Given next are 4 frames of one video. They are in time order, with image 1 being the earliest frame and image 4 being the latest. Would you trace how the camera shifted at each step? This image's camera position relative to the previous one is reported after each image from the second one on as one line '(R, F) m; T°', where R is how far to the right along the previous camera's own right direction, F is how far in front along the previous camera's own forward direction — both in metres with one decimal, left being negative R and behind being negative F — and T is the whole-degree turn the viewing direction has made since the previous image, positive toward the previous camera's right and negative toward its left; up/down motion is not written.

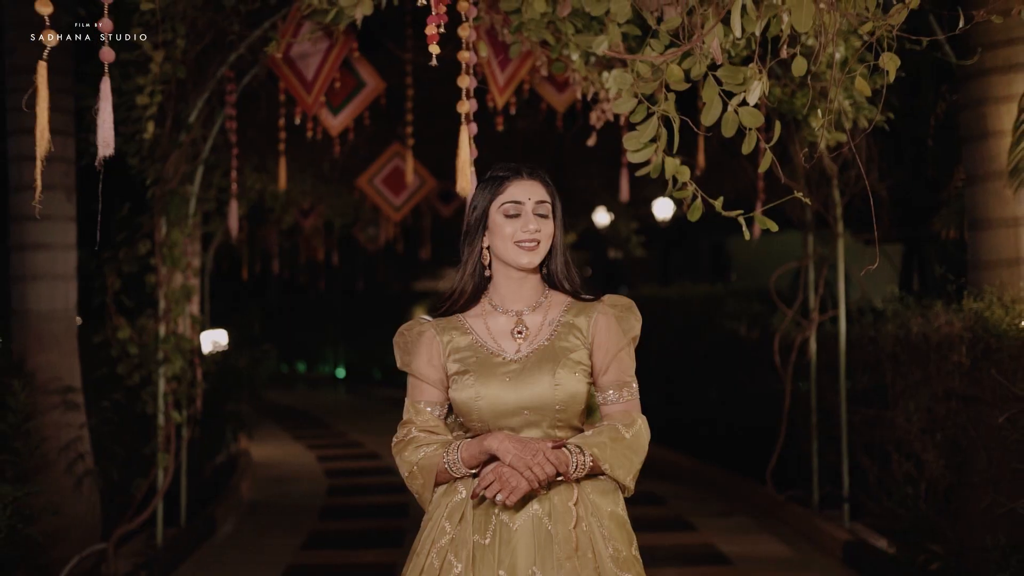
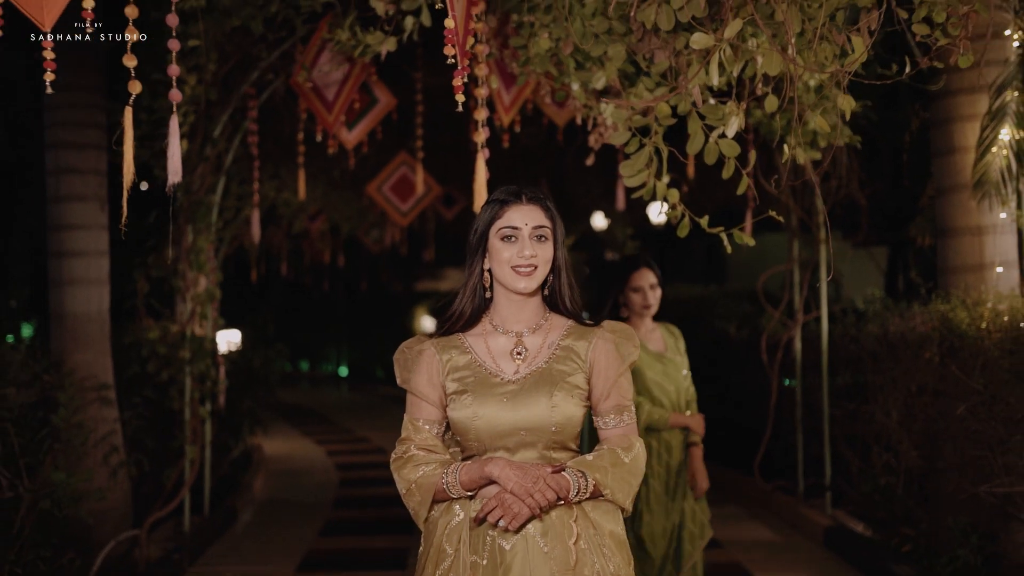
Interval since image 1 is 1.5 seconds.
(-0.1, -0.6) m; 0°
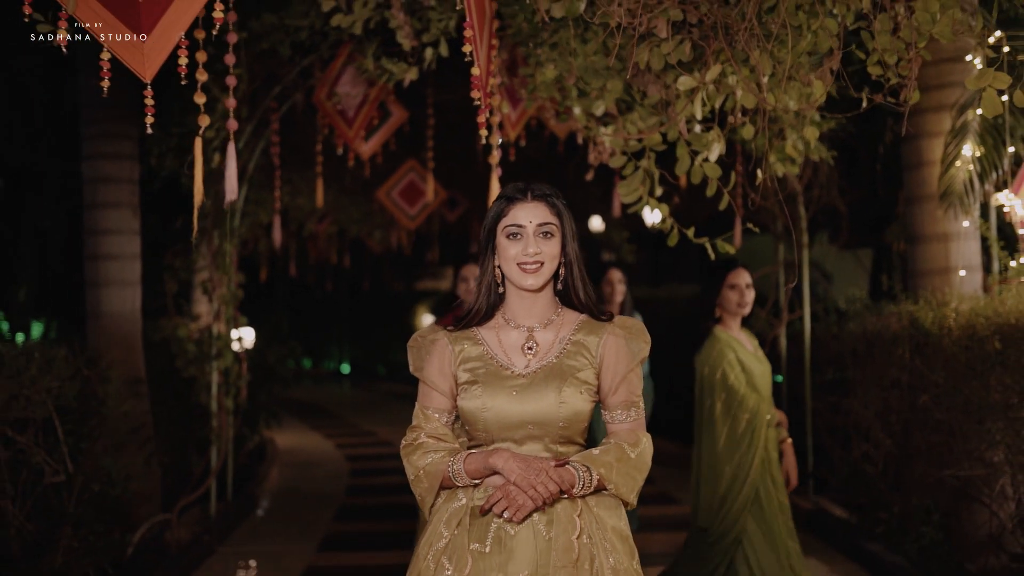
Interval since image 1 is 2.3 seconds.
(-0.1, -0.7) m; 0°
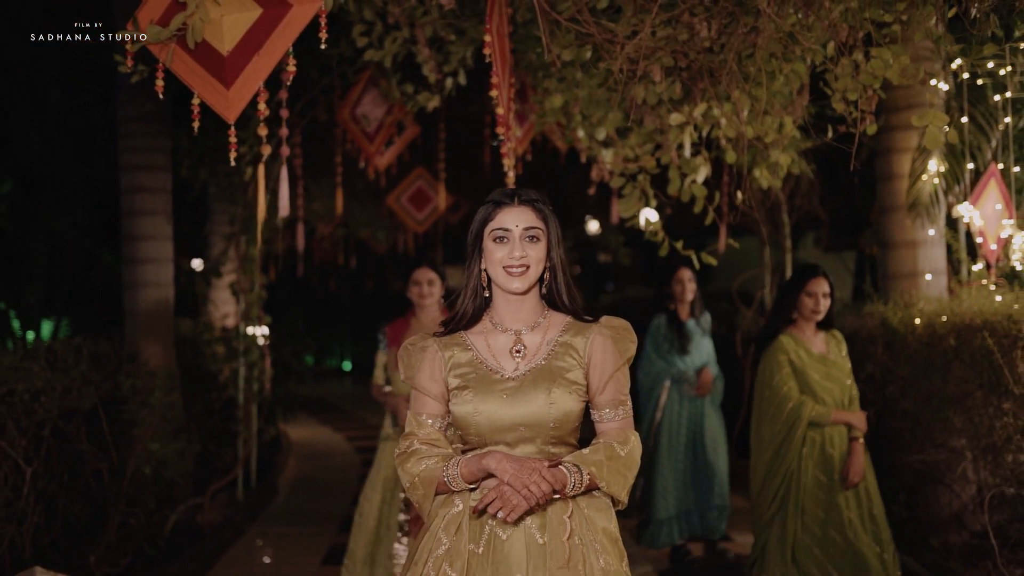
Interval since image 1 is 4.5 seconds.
(-0.1, -0.8) m; 0°
